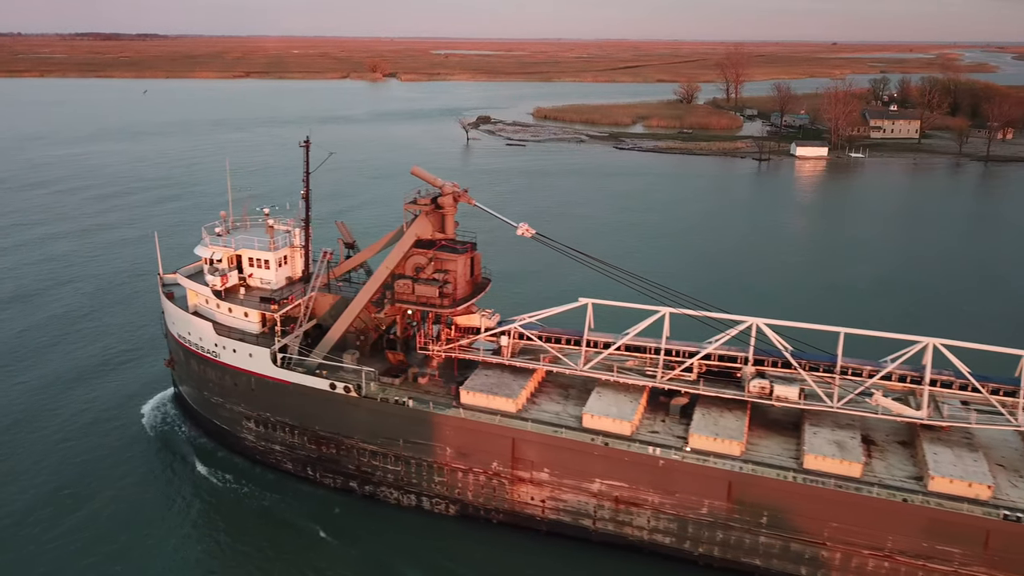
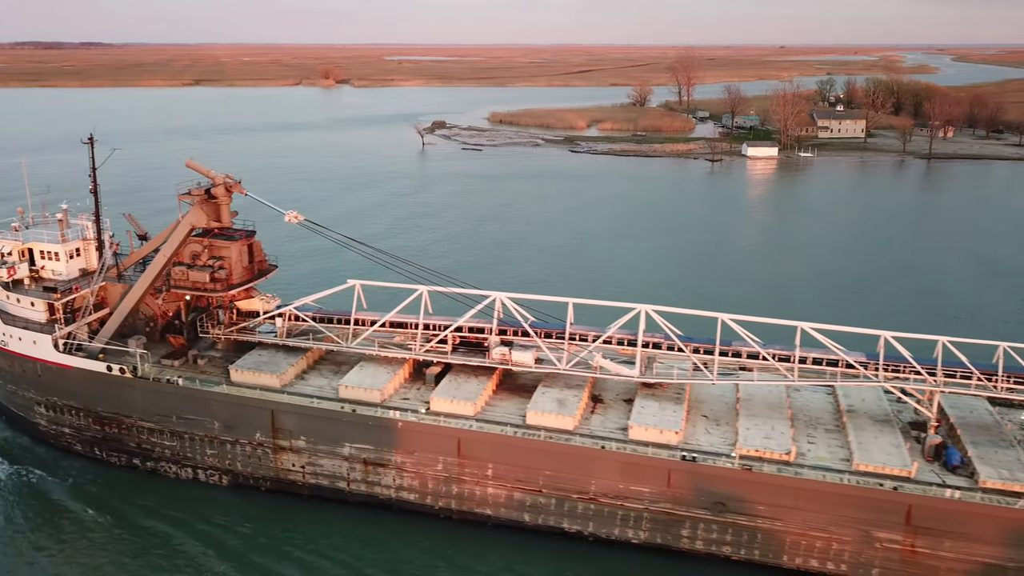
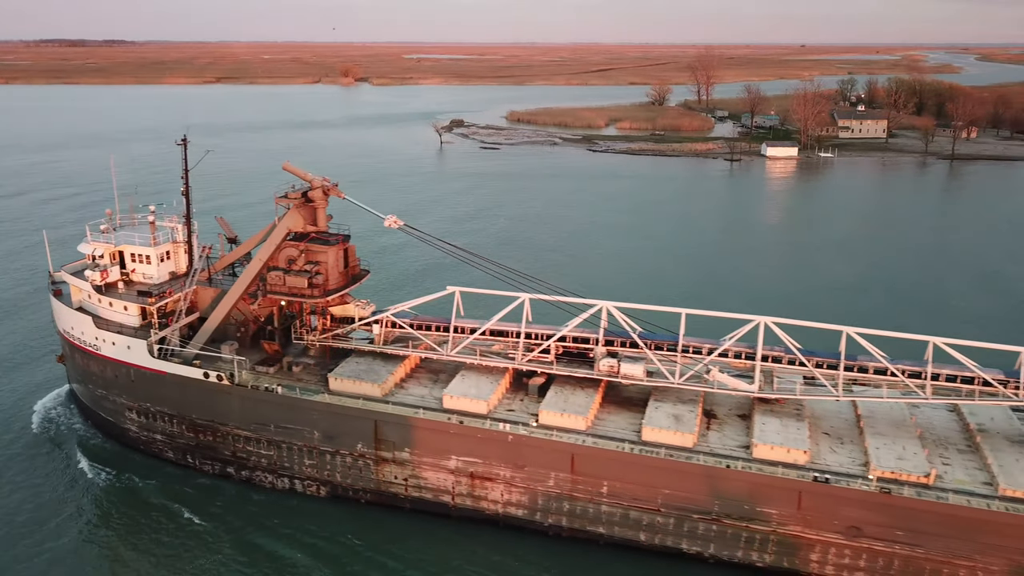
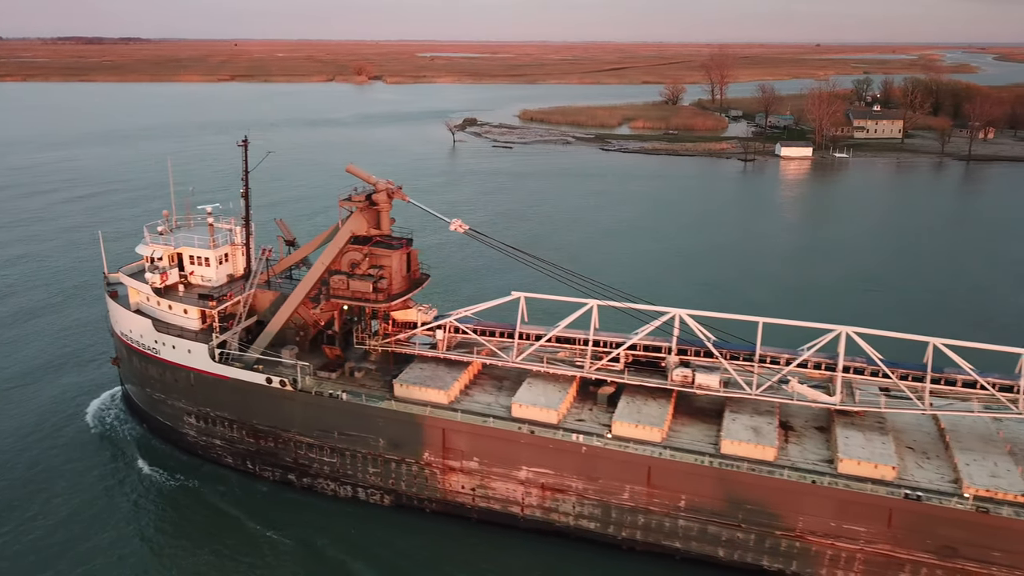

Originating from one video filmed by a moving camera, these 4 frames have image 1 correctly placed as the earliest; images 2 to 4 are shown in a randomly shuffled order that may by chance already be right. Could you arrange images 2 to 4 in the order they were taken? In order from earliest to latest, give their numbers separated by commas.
4, 3, 2
